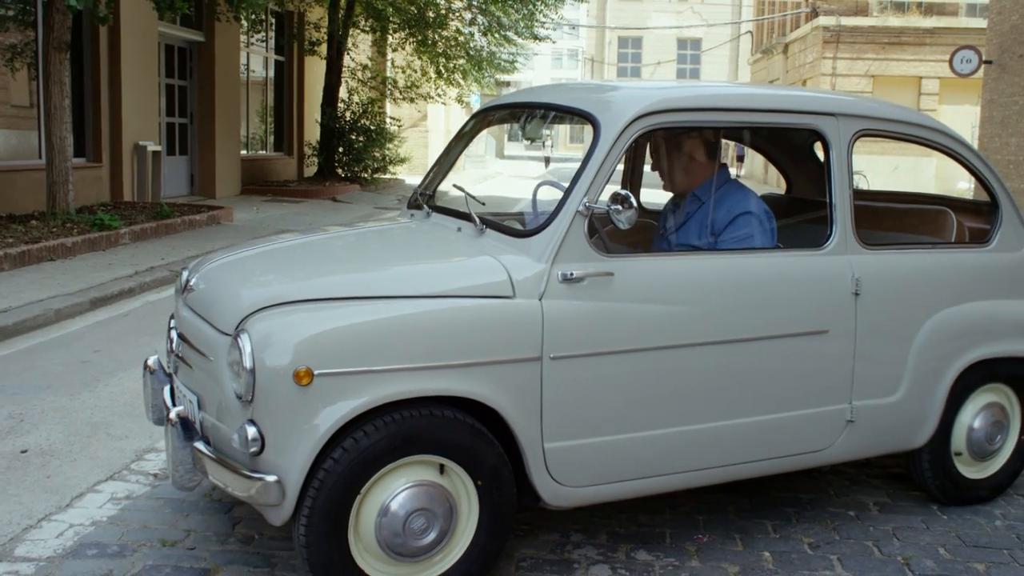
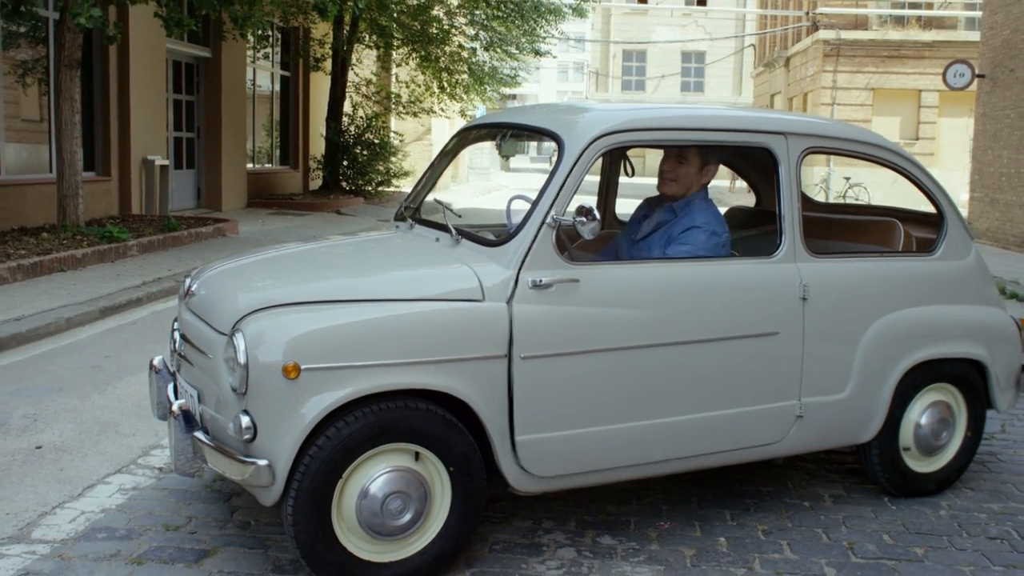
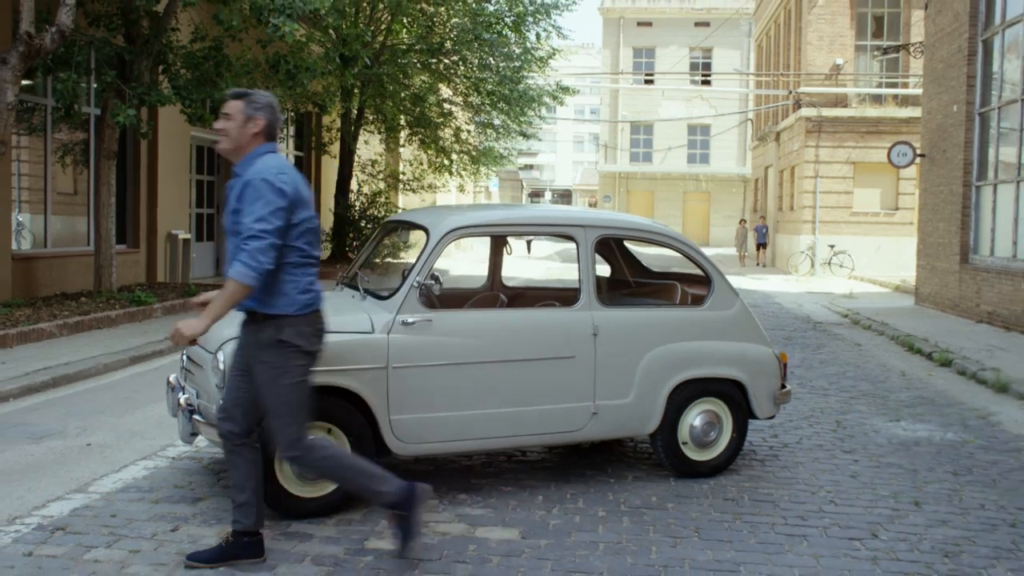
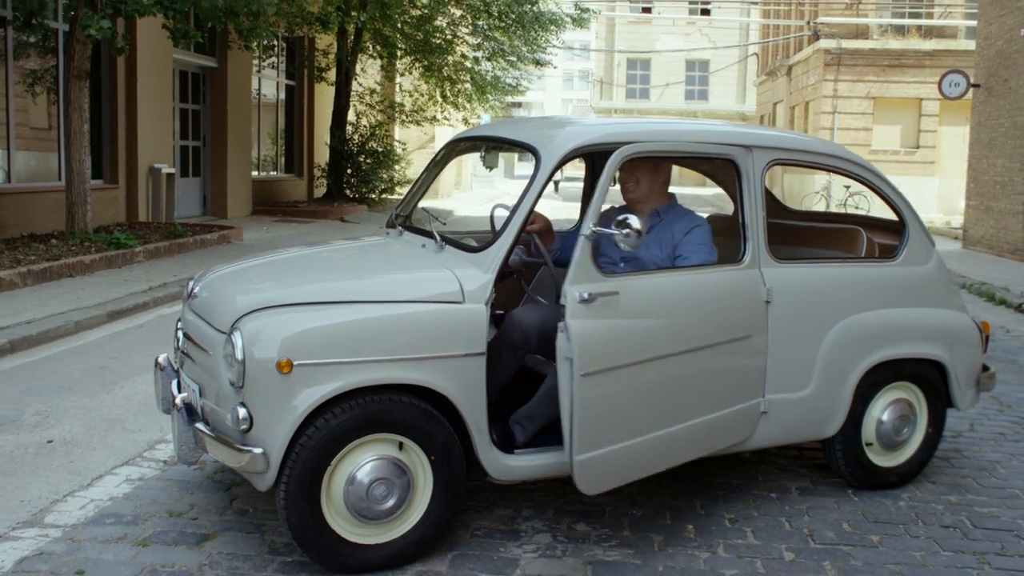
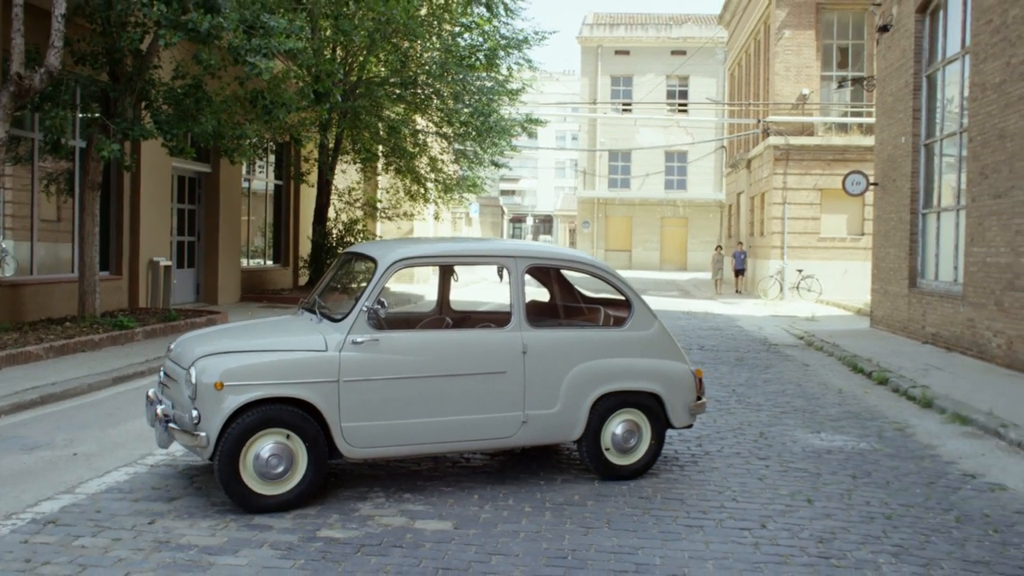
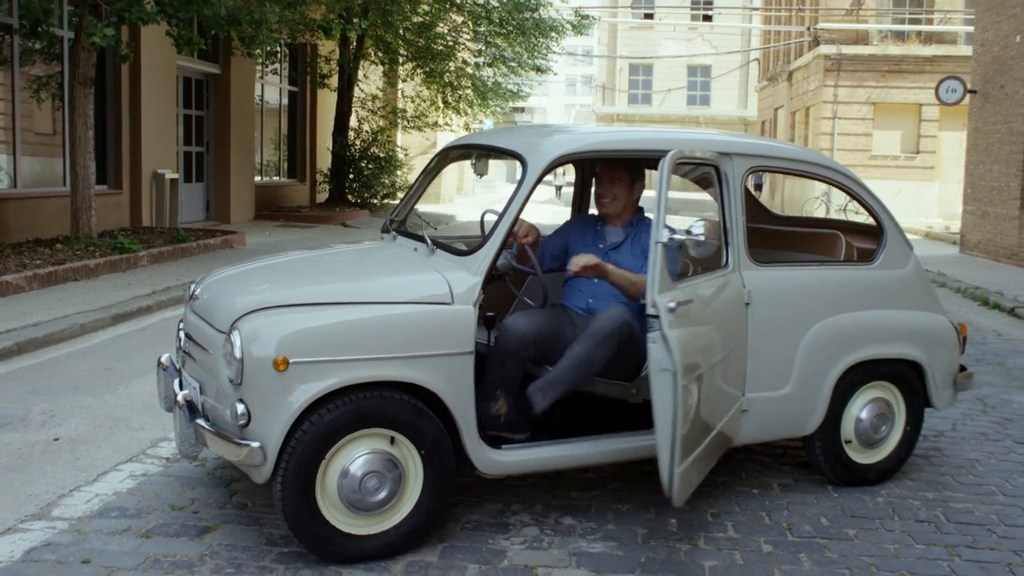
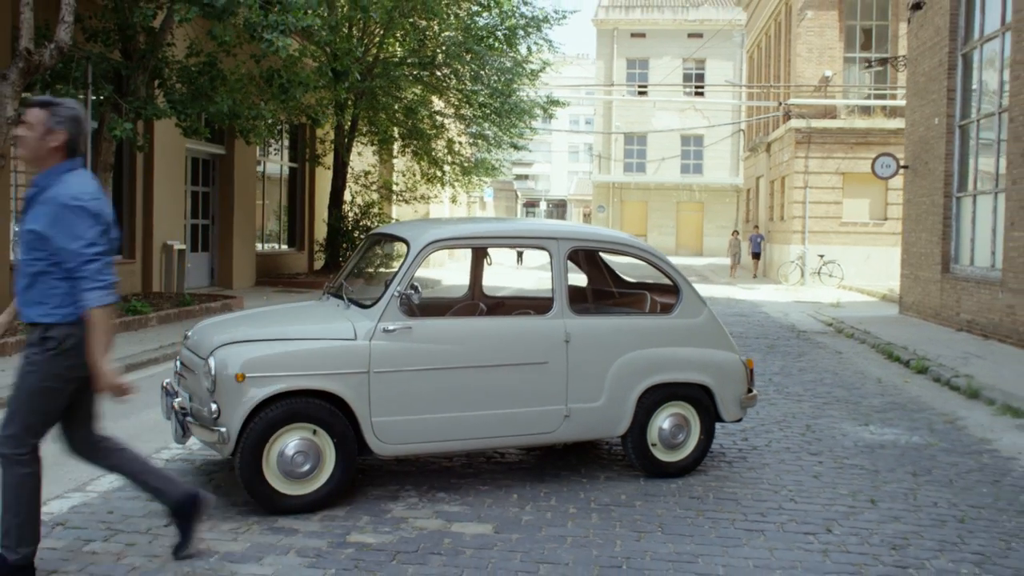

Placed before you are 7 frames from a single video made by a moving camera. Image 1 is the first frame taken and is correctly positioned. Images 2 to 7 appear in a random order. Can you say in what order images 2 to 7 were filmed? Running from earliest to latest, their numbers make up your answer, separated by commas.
2, 4, 6, 3, 7, 5
